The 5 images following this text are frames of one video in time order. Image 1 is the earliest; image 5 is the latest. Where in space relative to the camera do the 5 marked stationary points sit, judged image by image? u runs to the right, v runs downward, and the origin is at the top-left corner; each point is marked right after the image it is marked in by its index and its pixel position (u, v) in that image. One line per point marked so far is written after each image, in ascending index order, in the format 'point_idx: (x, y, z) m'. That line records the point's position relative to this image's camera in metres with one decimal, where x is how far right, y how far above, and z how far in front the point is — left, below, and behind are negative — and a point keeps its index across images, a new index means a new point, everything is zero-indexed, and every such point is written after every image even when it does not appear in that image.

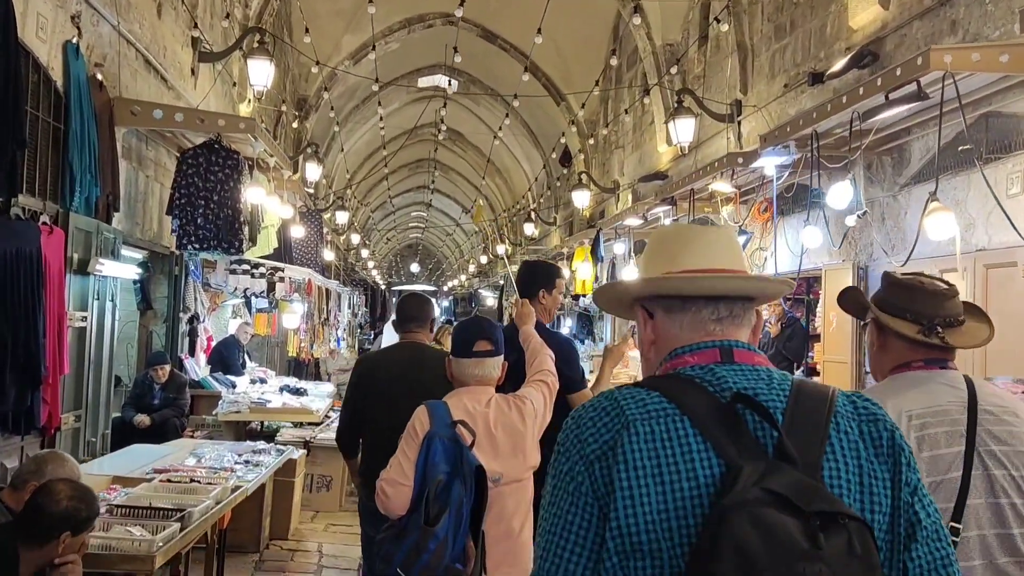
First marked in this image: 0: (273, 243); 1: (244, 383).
0: (-1.9, +0.4, +7.3) m
1: (-2.5, -0.9, +8.5) m
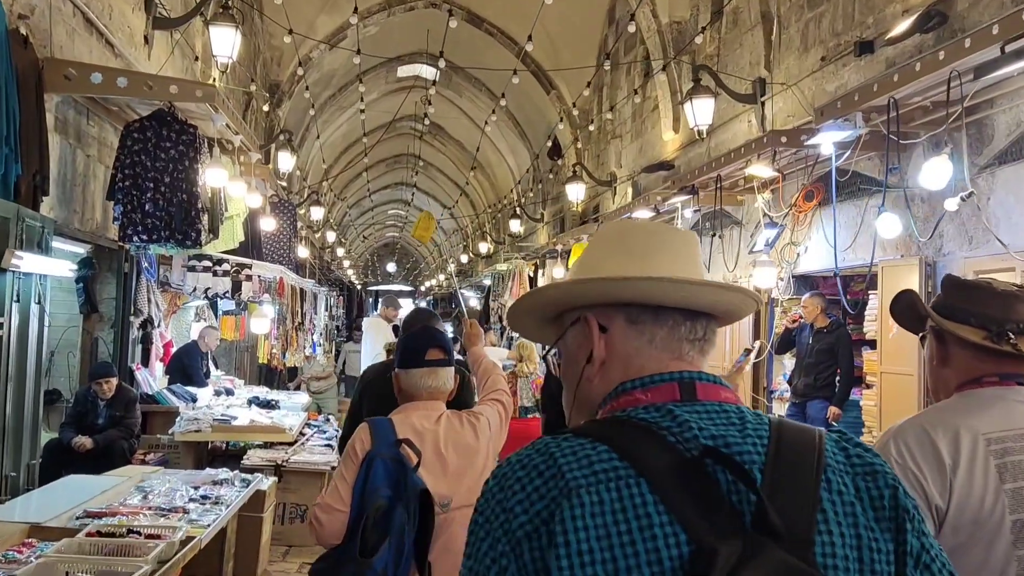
0: (-1.9, +0.4, +6.3) m
1: (-2.5, -0.9, +7.5) m
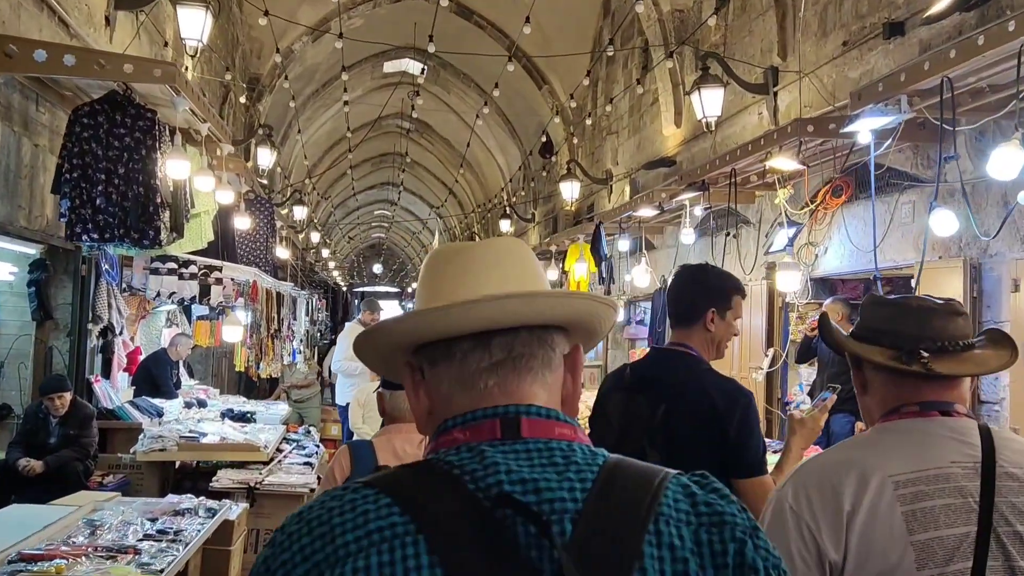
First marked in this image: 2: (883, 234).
0: (-1.9, +0.3, +5.7) m
1: (-2.5, -0.9, +6.9) m
2: (+2.2, +0.3, +5.5) m
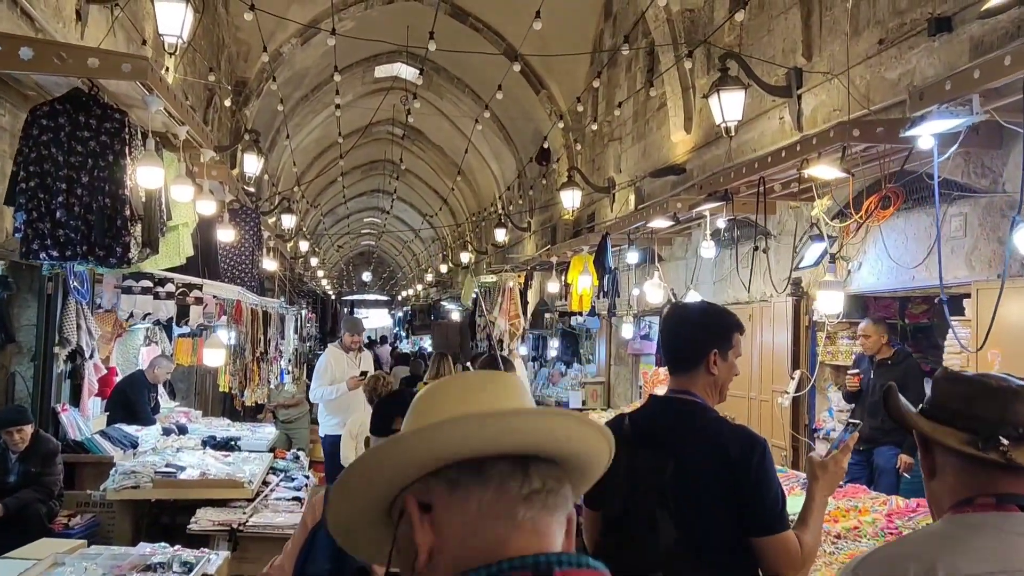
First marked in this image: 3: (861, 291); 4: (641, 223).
0: (-1.8, +0.2, +5.2) m
1: (-2.5, -1.0, +6.3) m
2: (+2.3, +0.2, +5.1) m
3: (+2.1, 0.0, +5.7) m
4: (+1.1, +0.5, +7.6) m
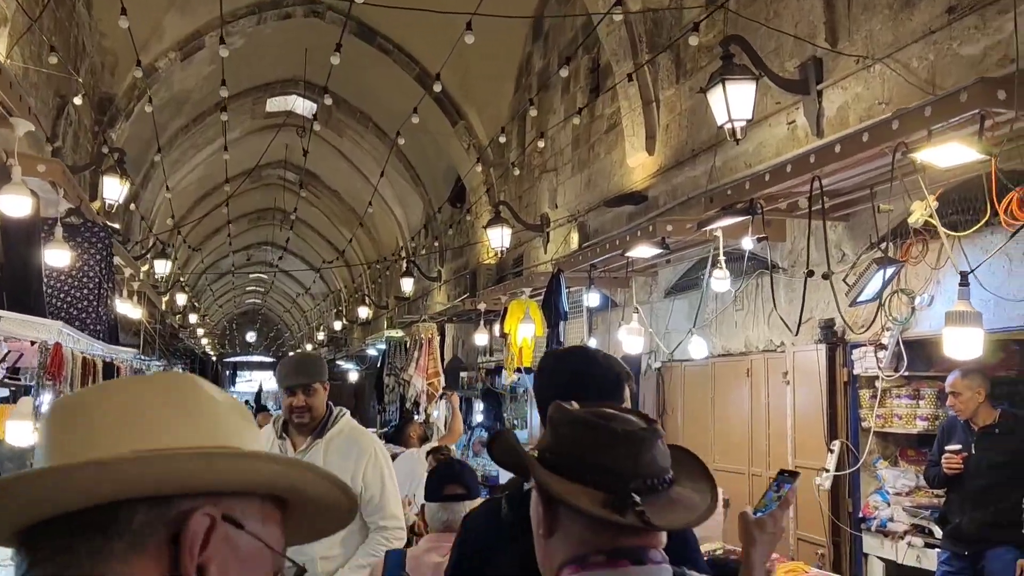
0: (-1.9, +0.1, +3.4) m
1: (-2.7, -1.2, +4.3) m
2: (+2.1, +0.1, +3.7) m
3: (+1.9, -0.2, +4.3) m
4: (+0.7, +0.2, +6.1) m
